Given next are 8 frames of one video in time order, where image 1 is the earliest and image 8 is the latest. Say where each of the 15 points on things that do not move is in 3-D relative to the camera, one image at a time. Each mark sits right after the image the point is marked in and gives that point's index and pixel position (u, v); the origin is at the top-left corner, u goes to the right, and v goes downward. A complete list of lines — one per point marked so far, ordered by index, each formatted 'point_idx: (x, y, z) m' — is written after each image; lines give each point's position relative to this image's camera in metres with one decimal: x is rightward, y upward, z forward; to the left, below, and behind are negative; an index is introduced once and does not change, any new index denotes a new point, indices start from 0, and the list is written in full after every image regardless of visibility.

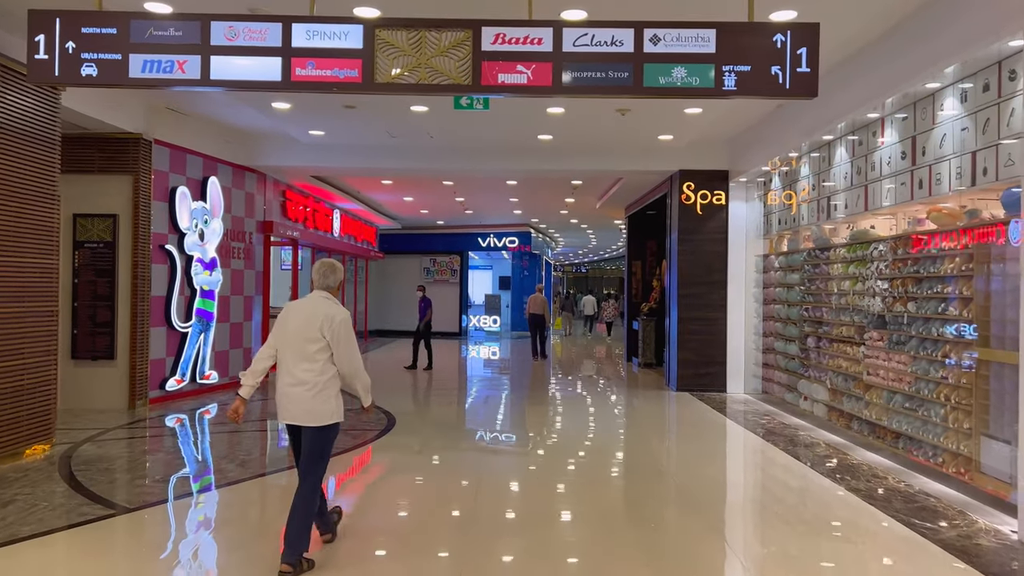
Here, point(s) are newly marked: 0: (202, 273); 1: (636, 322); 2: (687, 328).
0: (-2.9, +0.1, +7.6) m
1: (+1.8, -0.5, +11.6) m
2: (+1.8, -0.4, +8.4) m
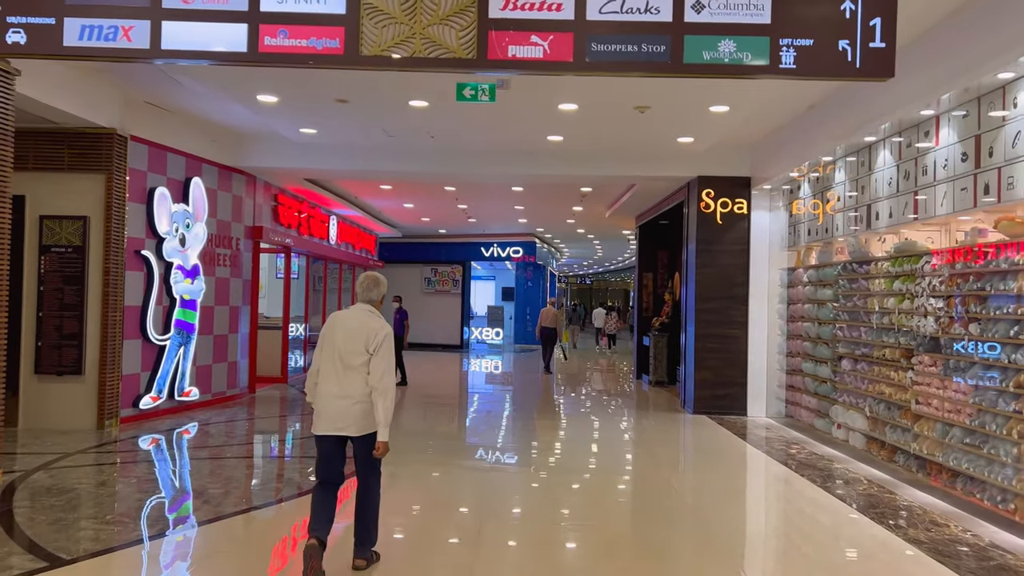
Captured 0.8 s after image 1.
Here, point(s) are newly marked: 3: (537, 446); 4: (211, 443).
0: (-2.9, +0.1, +7.0) m
1: (+1.8, -0.7, +11.0) m
2: (+1.9, -0.6, +7.8) m
3: (+0.2, -1.4, +7.7) m
4: (-2.3, -1.2, +6.4) m
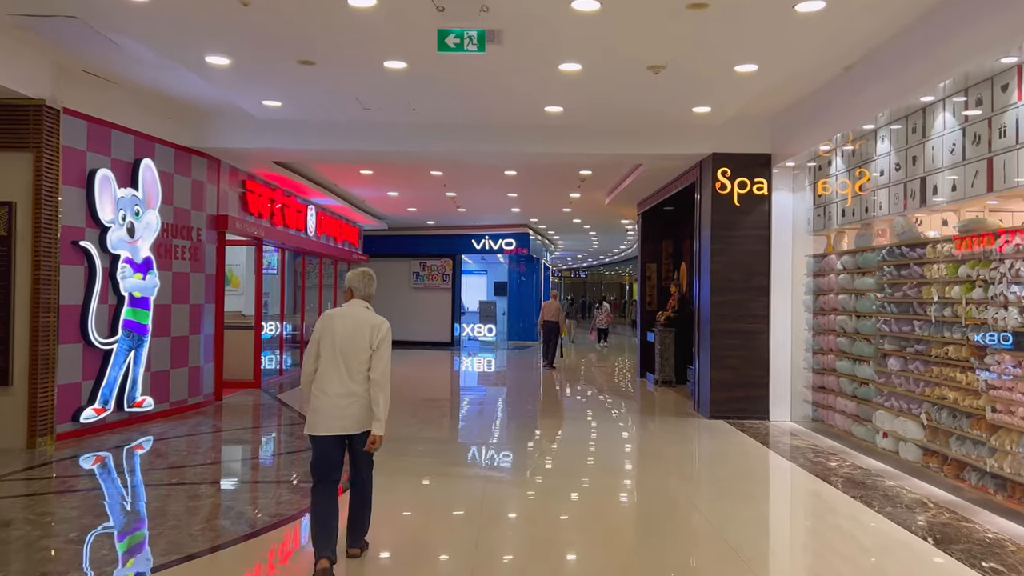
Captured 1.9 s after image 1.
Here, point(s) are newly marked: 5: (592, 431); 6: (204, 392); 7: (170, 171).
0: (-2.9, +0.1, +6.2) m
1: (+1.8, -0.6, +10.2) m
2: (+1.8, -0.5, +7.0) m
3: (+0.2, -1.4, +6.9) m
4: (-2.4, -1.2, +5.5) m
5: (+0.8, -1.3, +7.8) m
6: (-2.8, -1.0, +7.4) m
7: (-2.9, +1.0, +6.8) m
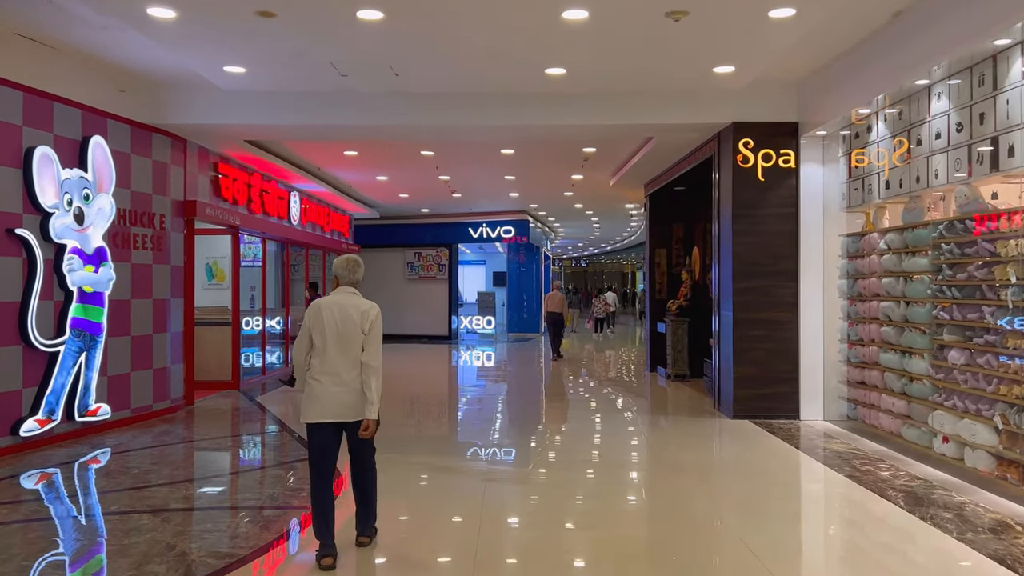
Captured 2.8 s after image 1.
0: (-2.9, +0.1, +5.5) m
1: (+1.8, -0.4, +9.5) m
2: (+1.8, -0.4, +6.3) m
3: (+0.2, -1.3, +6.2) m
4: (-2.4, -1.1, +4.8) m
5: (+0.8, -1.2, +7.1) m
6: (-2.8, -0.9, +6.7) m
7: (-2.9, +1.0, +6.1) m
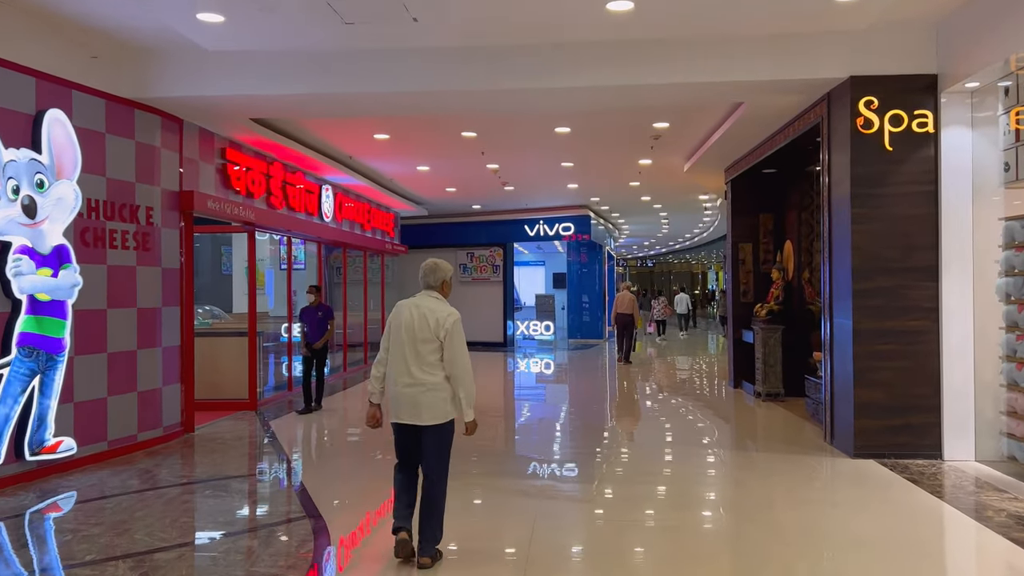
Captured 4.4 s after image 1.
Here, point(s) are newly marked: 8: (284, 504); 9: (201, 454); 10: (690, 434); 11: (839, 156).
0: (-2.6, +0.1, +4.4) m
1: (+2.4, -0.4, +8.1) m
2: (+2.2, -0.4, +4.9) m
3: (+0.6, -1.3, +4.9) m
4: (-2.1, -1.2, +3.8) m
5: (+1.2, -1.2, +5.7) m
6: (-2.4, -0.9, +5.7) m
7: (-2.6, +1.0, +5.0) m
8: (-1.2, -1.1, +4.2) m
9: (-2.1, -1.1, +5.4) m
10: (+1.4, -1.2, +6.6) m
11: (+2.1, +0.8, +5.1) m
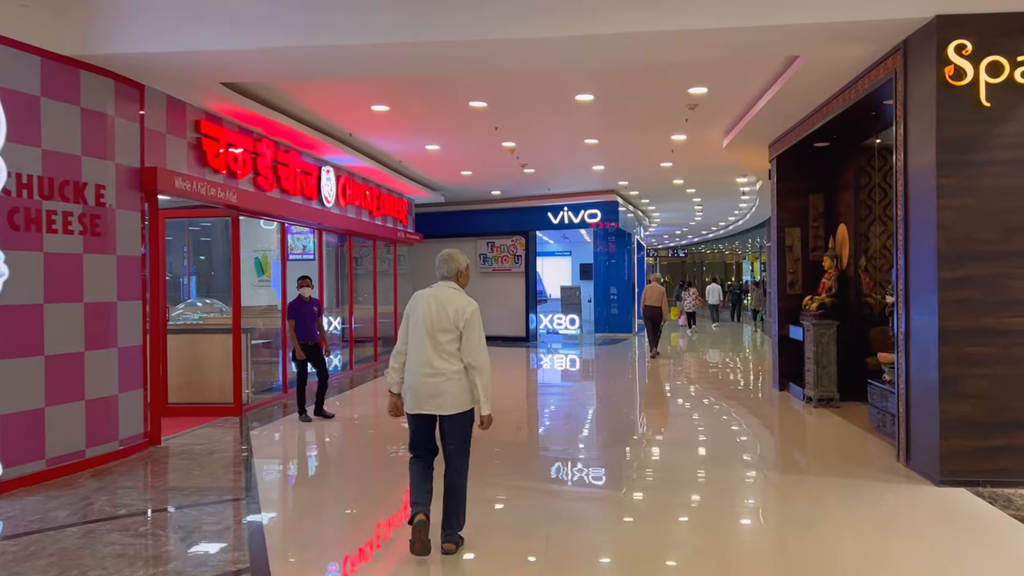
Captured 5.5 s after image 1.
0: (-2.6, +0.1, +3.7) m
1: (+2.5, -0.4, +7.2) m
2: (+2.2, -0.3, +3.9) m
3: (+0.6, -1.2, +4.1) m
4: (-2.1, -1.1, +3.0) m
5: (+1.3, -1.1, +4.9) m
6: (-2.4, -0.9, +4.9) m
7: (-2.5, +1.0, +4.3) m
8: (-1.2, -1.1, +3.4) m
9: (-2.1, -1.1, +4.6) m
10: (+1.5, -1.1, +5.7) m
11: (+2.1, +0.9, +4.2) m
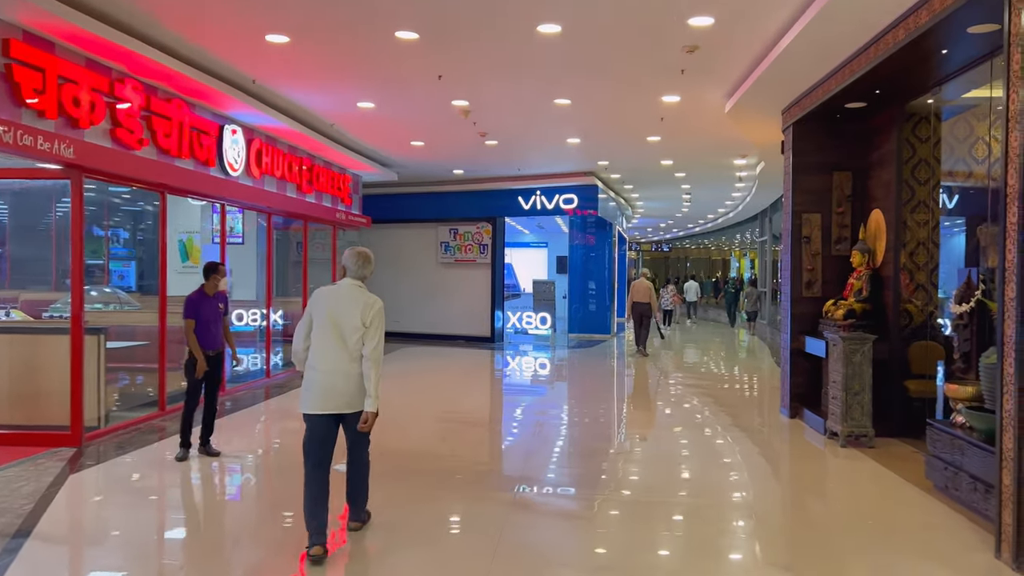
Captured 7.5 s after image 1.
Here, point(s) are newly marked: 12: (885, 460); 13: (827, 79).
0: (-2.9, +0.2, +2.1) m
1: (+2.1, -0.4, +5.7) m
2: (+1.9, -0.3, +2.4) m
3: (+0.2, -1.2, +2.5) m
4: (-2.4, -1.1, +1.4) m
5: (+0.9, -1.2, +3.3) m
6: (-2.7, -0.8, +3.3) m
7: (-2.8, +1.1, +2.6) m
8: (-1.5, -1.1, +1.8) m
9: (-2.4, -1.0, +3.0) m
10: (+1.1, -1.1, +4.2) m
11: (+1.8, +0.9, +2.6) m
12: (+2.2, -1.0, +4.7) m
13: (+2.0, +1.3, +5.2) m
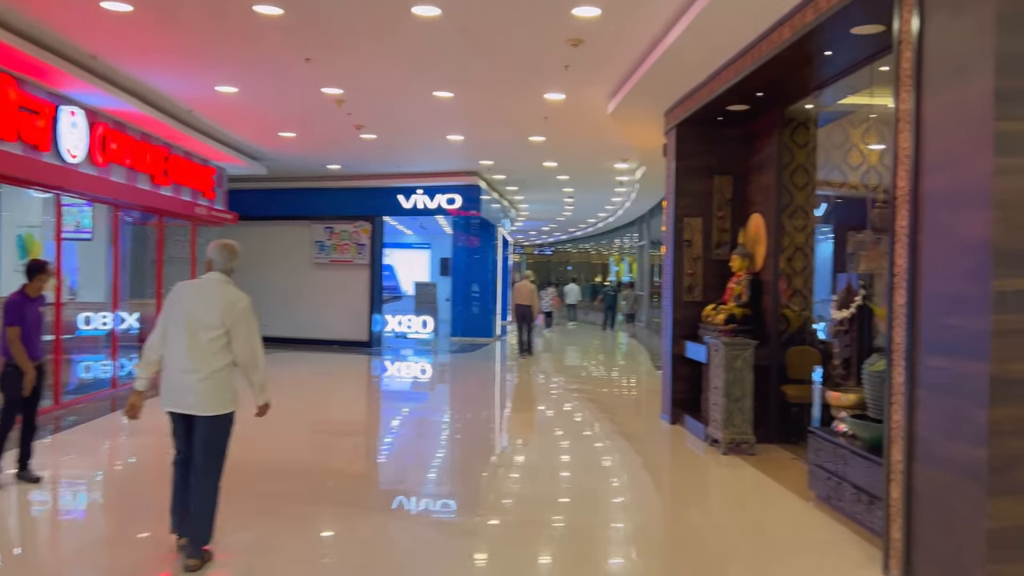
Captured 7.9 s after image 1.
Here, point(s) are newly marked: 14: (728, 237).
0: (-3.2, +0.2, +1.3) m
1: (+1.3, -0.4, +5.6) m
2: (+1.5, -0.4, +2.3) m
3: (-0.1, -1.2, +2.2) m
4: (-2.6, -1.1, +0.7) m
5: (+0.4, -1.2, +3.1) m
6: (-3.2, -0.8, +2.6) m
7: (-3.2, +1.1, +1.9) m
8: (-1.8, -1.1, +1.3) m
9: (-2.9, -1.0, +2.3) m
10: (+0.5, -1.2, +4.0) m
11: (+1.4, +0.8, +2.5) m
12: (+1.5, -1.0, +4.6) m
13: (+1.2, +1.3, +5.1) m
14: (+1.6, +0.4, +5.8) m
